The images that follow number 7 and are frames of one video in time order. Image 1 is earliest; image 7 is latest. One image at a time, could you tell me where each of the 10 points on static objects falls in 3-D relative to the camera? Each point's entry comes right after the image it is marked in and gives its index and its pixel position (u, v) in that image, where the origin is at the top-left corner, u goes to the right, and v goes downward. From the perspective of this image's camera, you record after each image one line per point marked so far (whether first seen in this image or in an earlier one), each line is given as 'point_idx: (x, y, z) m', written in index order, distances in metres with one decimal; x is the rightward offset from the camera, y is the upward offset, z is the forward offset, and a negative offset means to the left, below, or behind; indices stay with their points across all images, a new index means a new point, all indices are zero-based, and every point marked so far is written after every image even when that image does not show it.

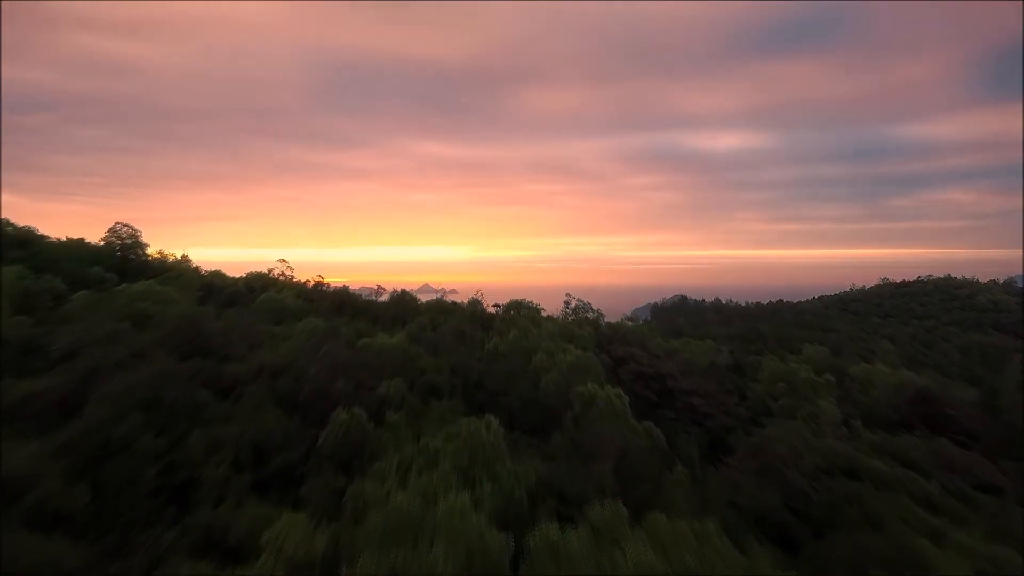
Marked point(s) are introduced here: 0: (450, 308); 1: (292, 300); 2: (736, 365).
0: (-1.4, -0.5, +11.8) m
1: (-4.7, -0.2, +11.2) m
2: (+5.9, -2.0, +13.6) m
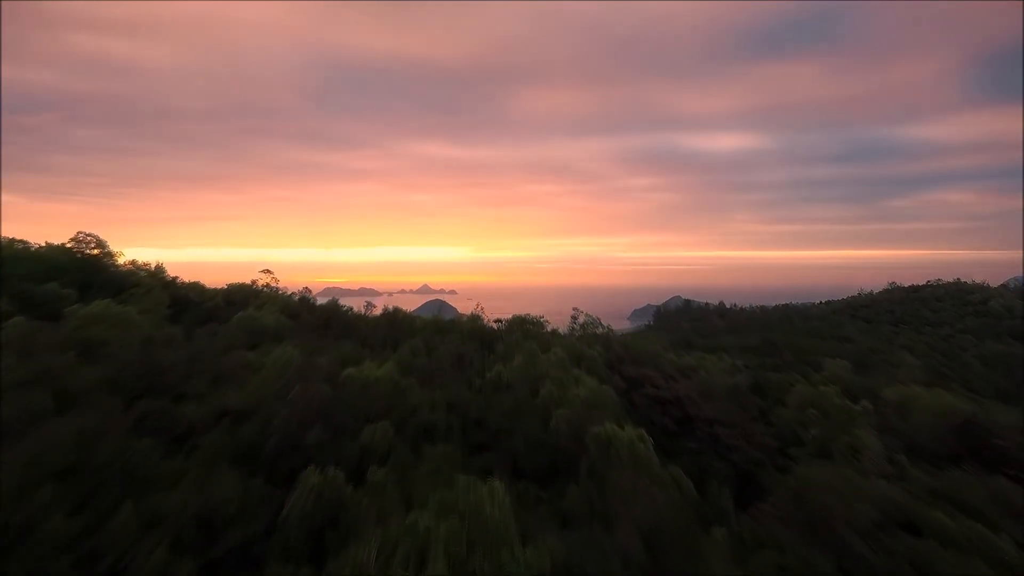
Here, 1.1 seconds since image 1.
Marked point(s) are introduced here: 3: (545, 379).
0: (-1.3, -0.8, +10.7) m
1: (-4.6, -0.6, +10.1) m
2: (+6.0, -2.3, +12.6) m
3: (+0.5, -1.4, +8.0) m
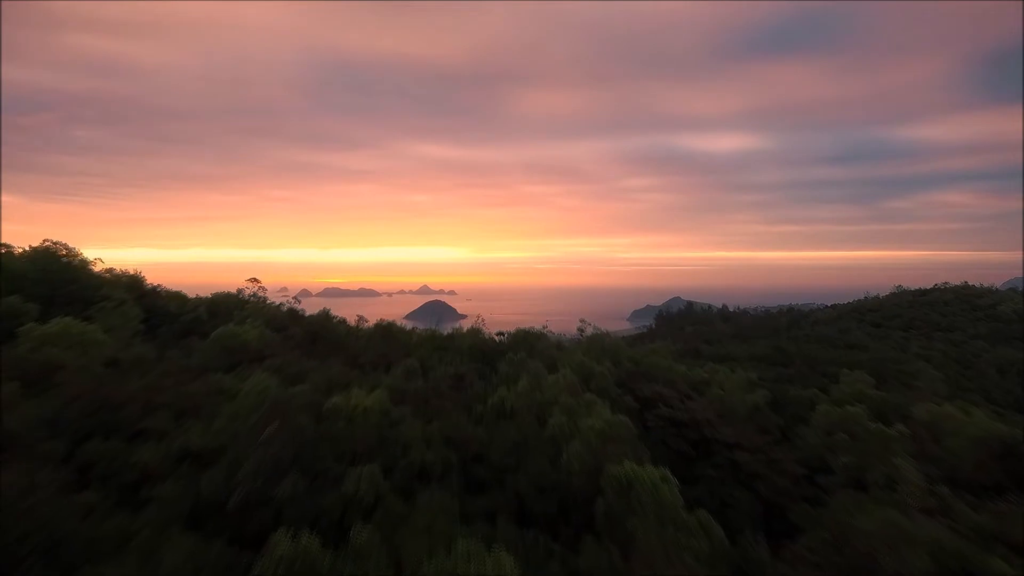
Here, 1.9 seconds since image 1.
0: (-1.3, -1.0, +10.0) m
1: (-4.6, -0.8, +9.3) m
2: (+6.0, -2.6, +11.8) m
3: (+0.6, -1.6, +7.2) m
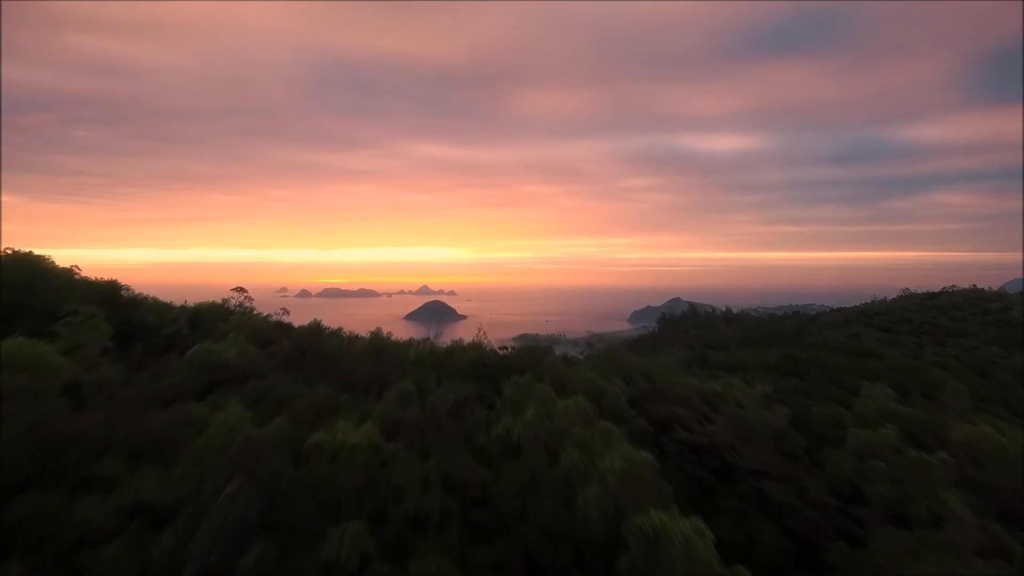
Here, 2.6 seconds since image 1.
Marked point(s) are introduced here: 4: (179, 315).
0: (-1.2, -1.3, +9.2) m
1: (-4.5, -1.0, +8.6) m
2: (+6.1, -2.8, +11.0) m
3: (+0.7, -1.8, +6.4) m
4: (-6.7, -0.6, +10.4) m
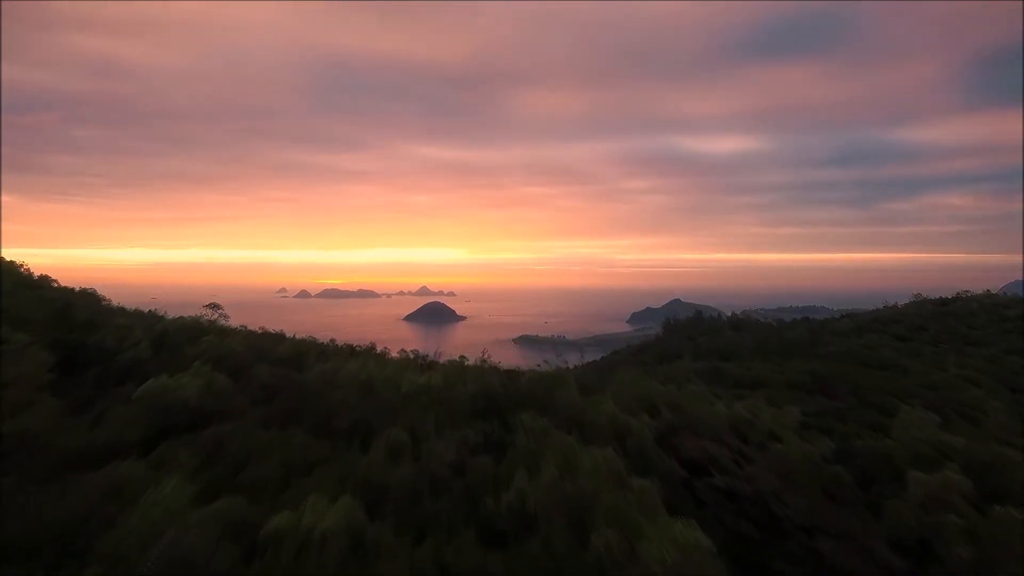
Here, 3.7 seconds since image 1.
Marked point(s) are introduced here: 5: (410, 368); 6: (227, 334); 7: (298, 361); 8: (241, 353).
0: (-1.1, -1.6, +7.9) m
1: (-4.3, -1.3, +7.3) m
2: (+6.2, -3.1, +9.8) m
3: (+0.8, -2.2, +5.1) m
4: (-6.5, -0.9, +9.2) m
5: (-1.9, -1.5, +9.6) m
6: (-5.7, -0.9, +10.5) m
7: (-3.8, -1.2, +9.3) m
8: (-4.7, -1.1, +9.0) m
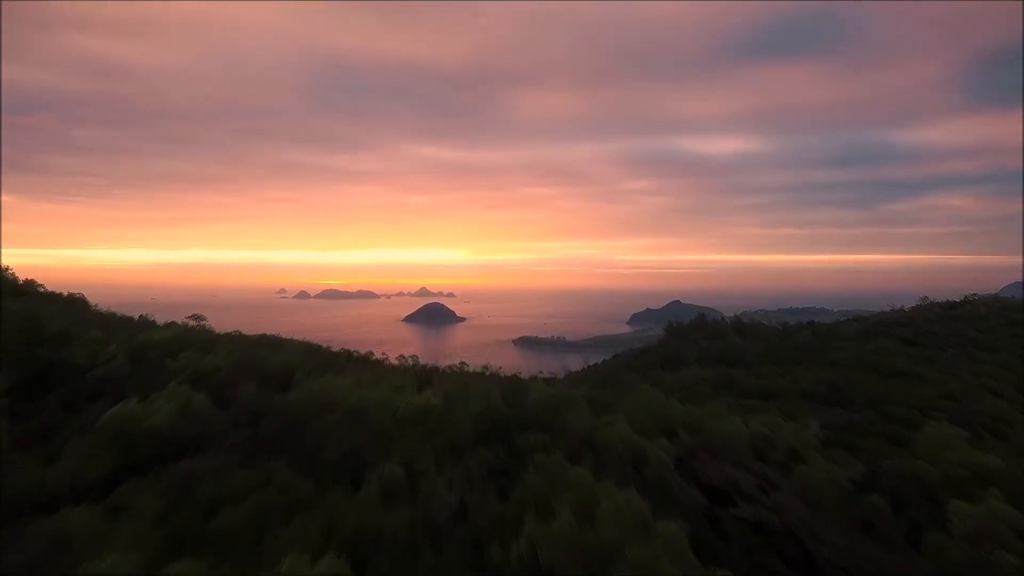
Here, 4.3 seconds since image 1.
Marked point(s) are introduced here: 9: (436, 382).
0: (-1.0, -1.8, +7.2) m
1: (-4.3, -1.5, +6.6) m
2: (+6.3, -3.3, +9.1) m
3: (+0.9, -2.3, +4.5) m
4: (-6.4, -1.1, +8.5) m
5: (-1.8, -1.7, +9.0) m
6: (-5.6, -1.1, +9.8) m
7: (-3.7, -1.4, +8.6) m
8: (-4.6, -1.3, +8.3) m
9: (-1.4, -1.7, +9.6) m
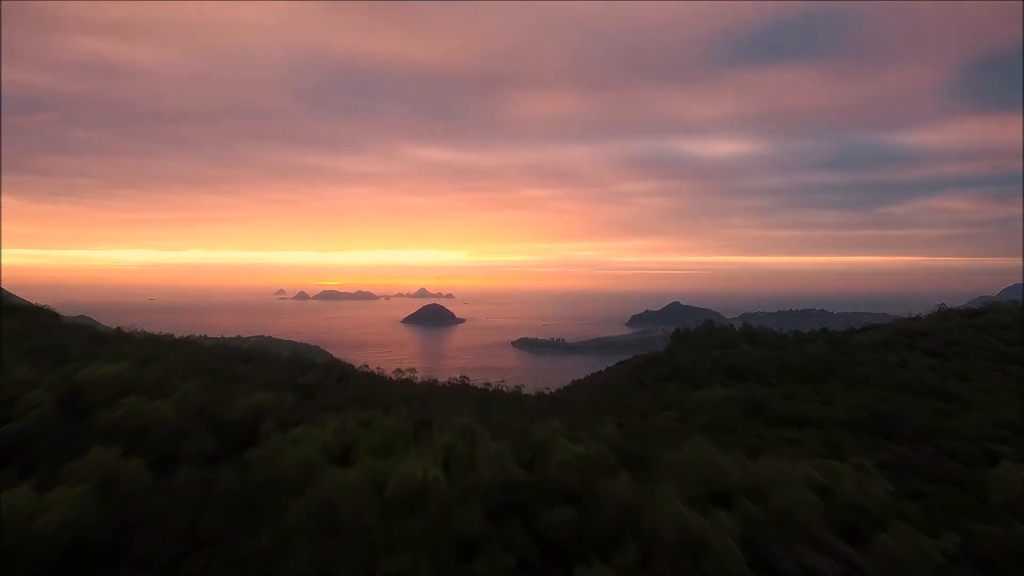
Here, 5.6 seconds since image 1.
0: (-0.7, -2.2, +5.6) m
1: (-4.0, -1.9, +5.0) m
2: (+6.6, -3.8, +7.5) m
3: (+1.1, -2.8, +2.8) m
4: (-6.2, -1.5, +6.9) m
5: (-1.6, -2.1, +7.3) m
6: (-5.4, -1.5, +8.2) m
7: (-3.5, -1.8, +6.9) m
8: (-4.3, -1.7, +6.7) m
9: (-1.2, -2.2, +8.0) m
